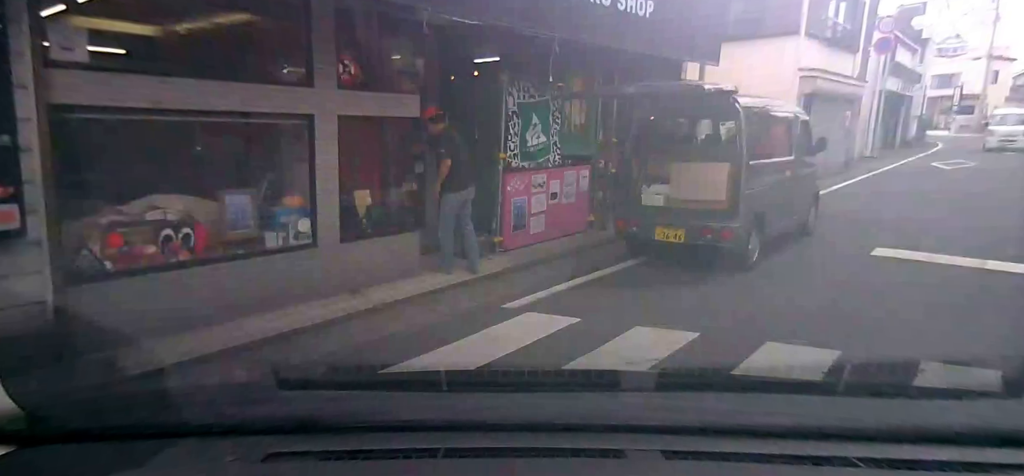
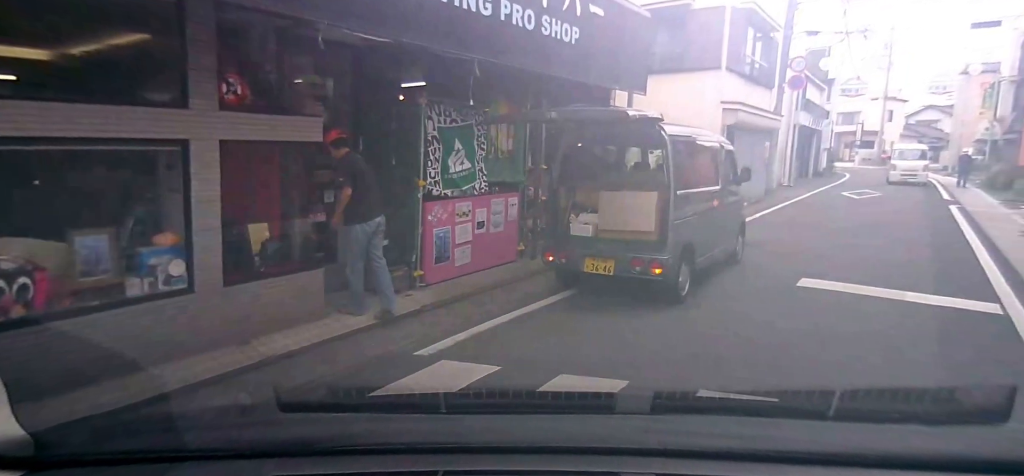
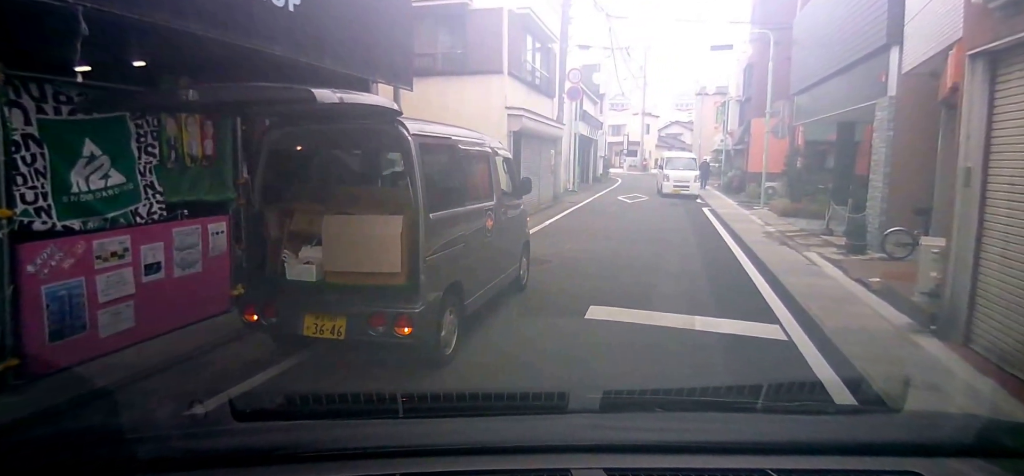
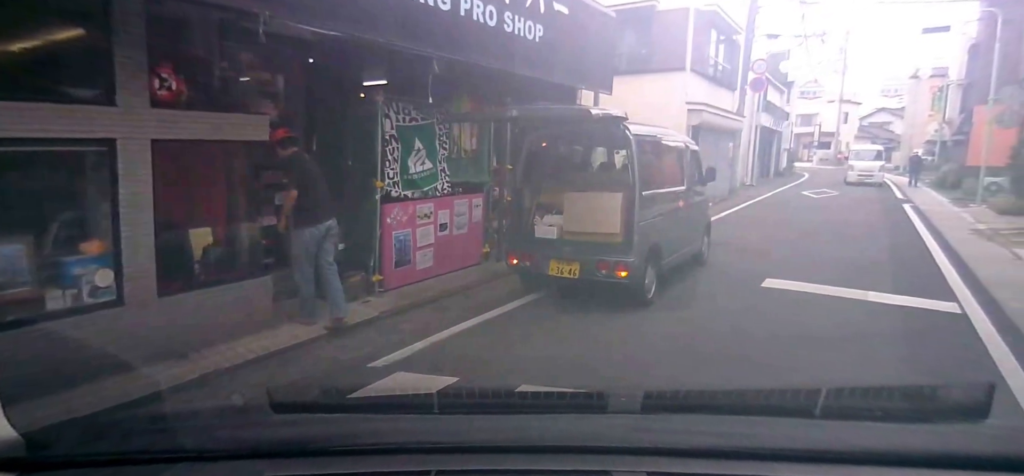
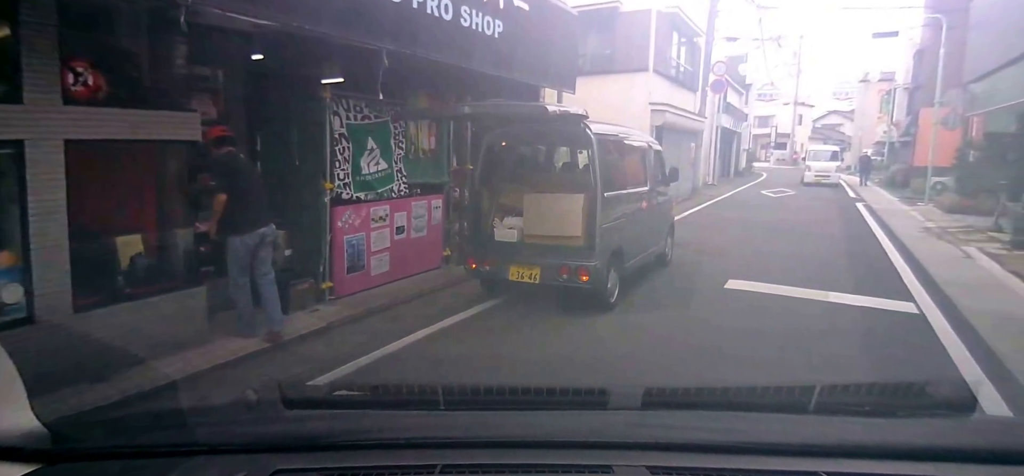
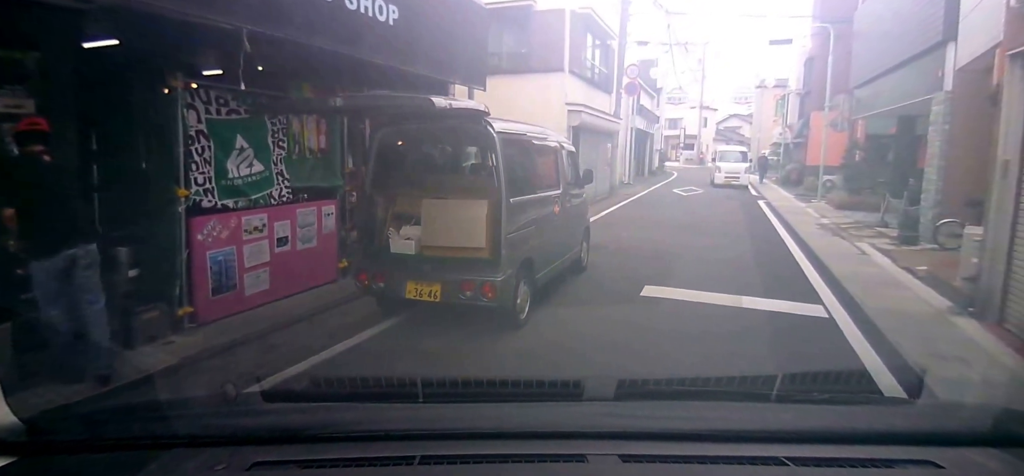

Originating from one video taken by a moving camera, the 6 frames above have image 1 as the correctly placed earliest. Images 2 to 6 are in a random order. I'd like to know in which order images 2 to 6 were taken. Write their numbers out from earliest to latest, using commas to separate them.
2, 4, 5, 6, 3
